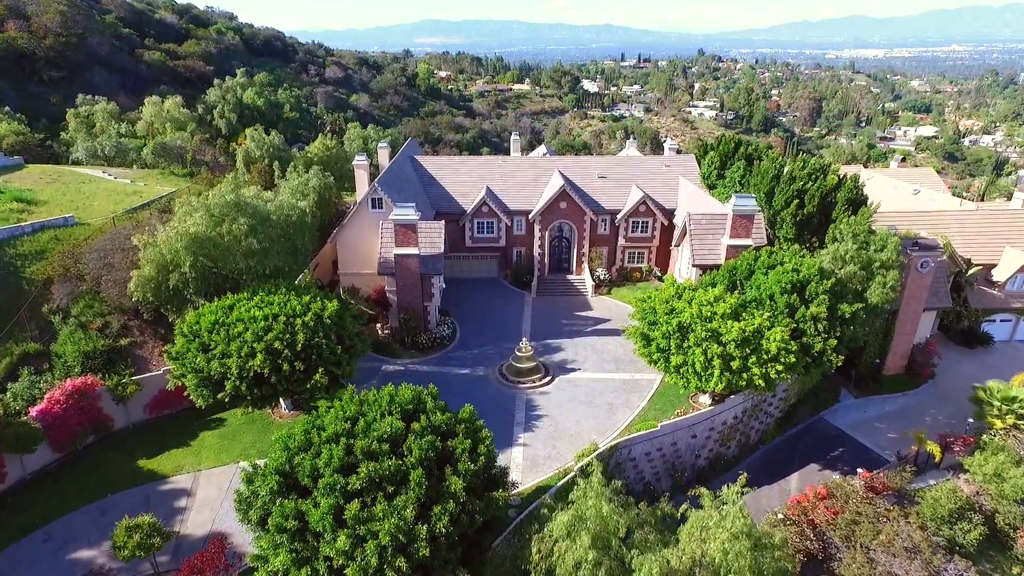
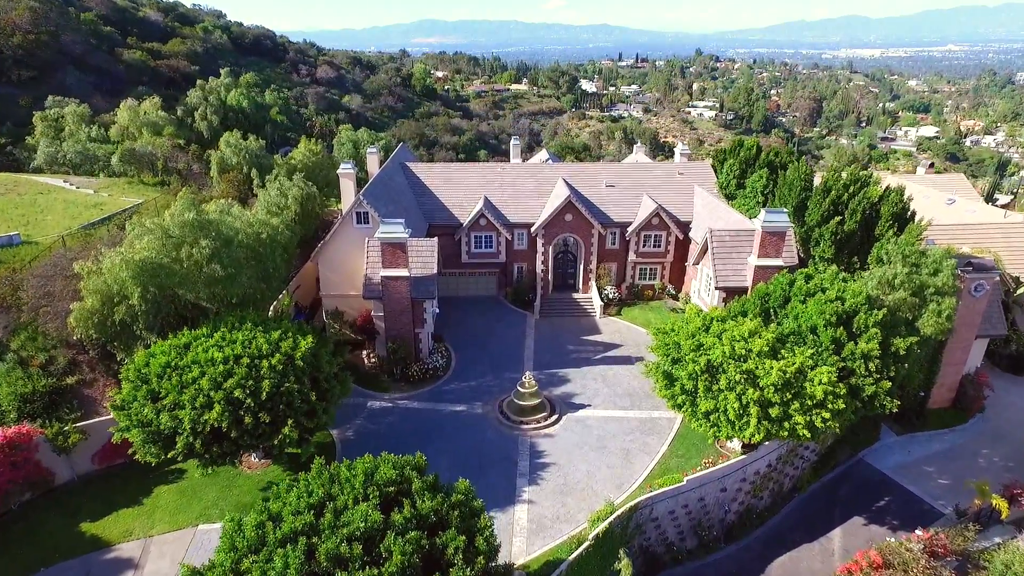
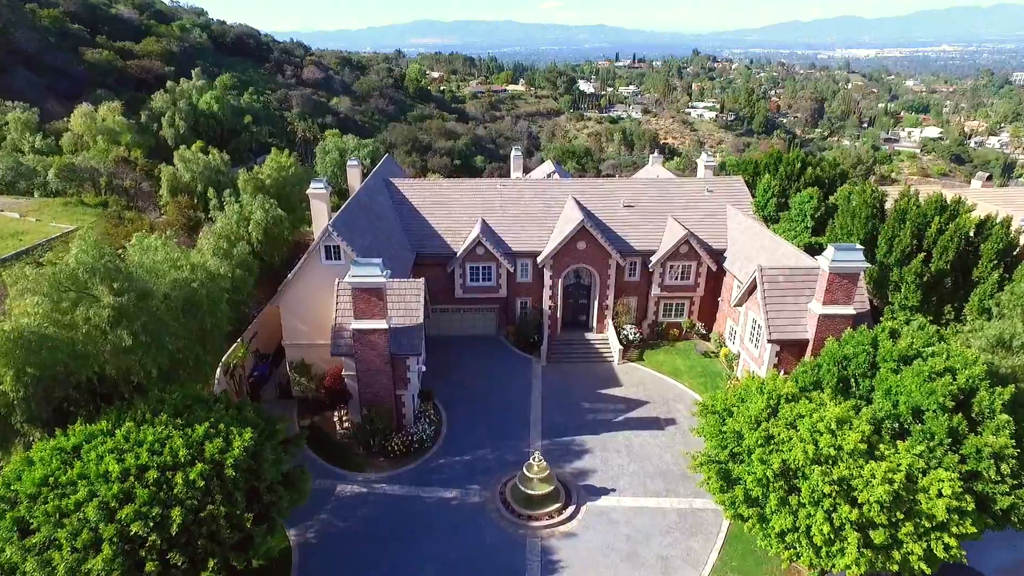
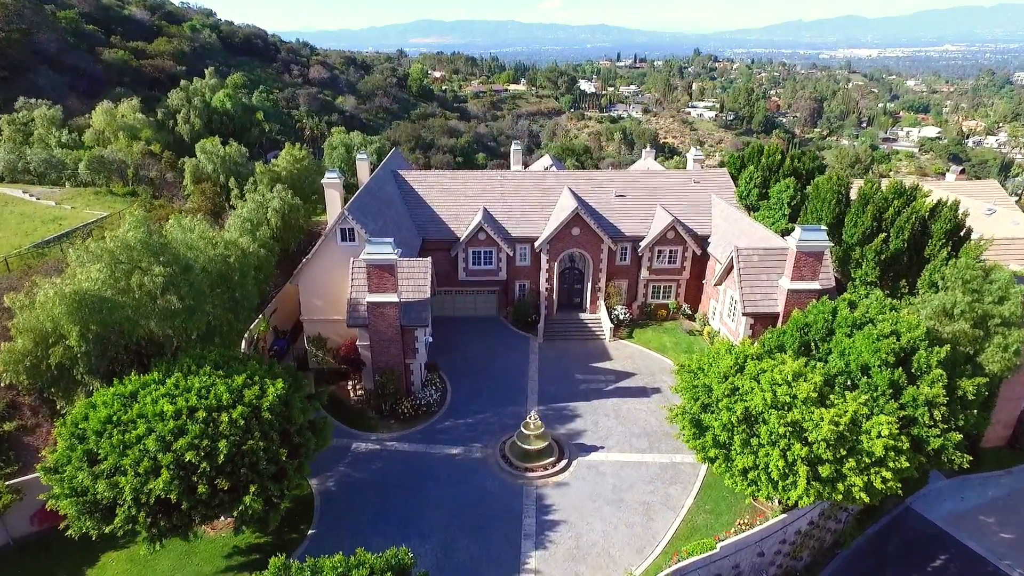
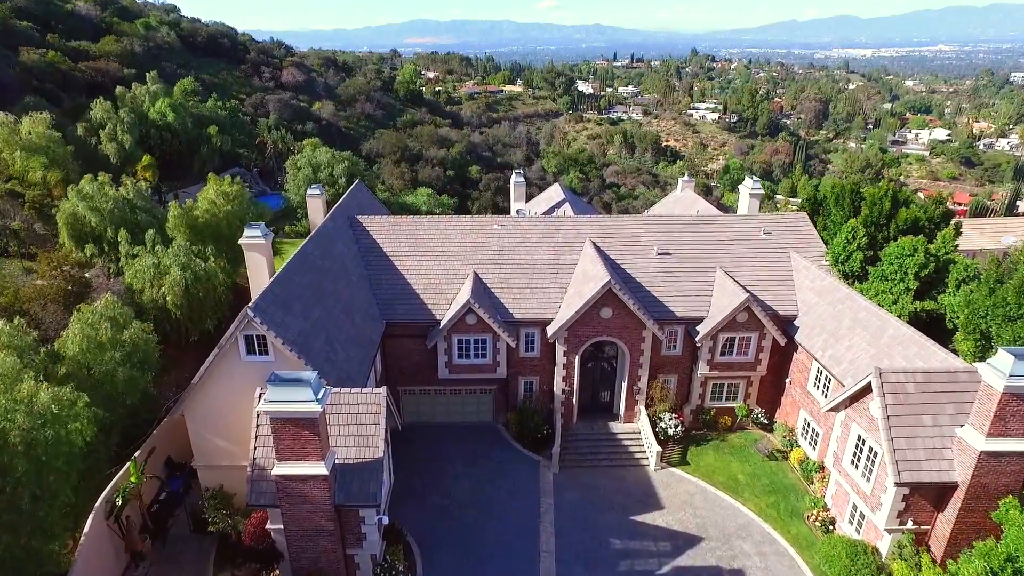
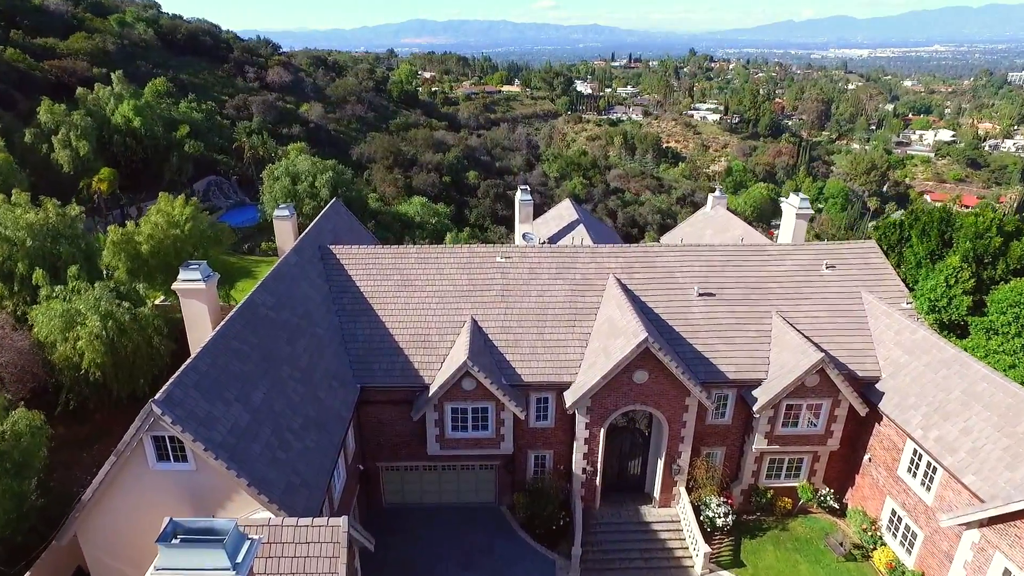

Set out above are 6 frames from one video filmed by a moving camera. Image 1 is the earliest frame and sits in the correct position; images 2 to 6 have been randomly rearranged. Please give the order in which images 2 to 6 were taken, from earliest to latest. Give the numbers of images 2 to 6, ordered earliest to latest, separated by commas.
2, 4, 3, 5, 6
